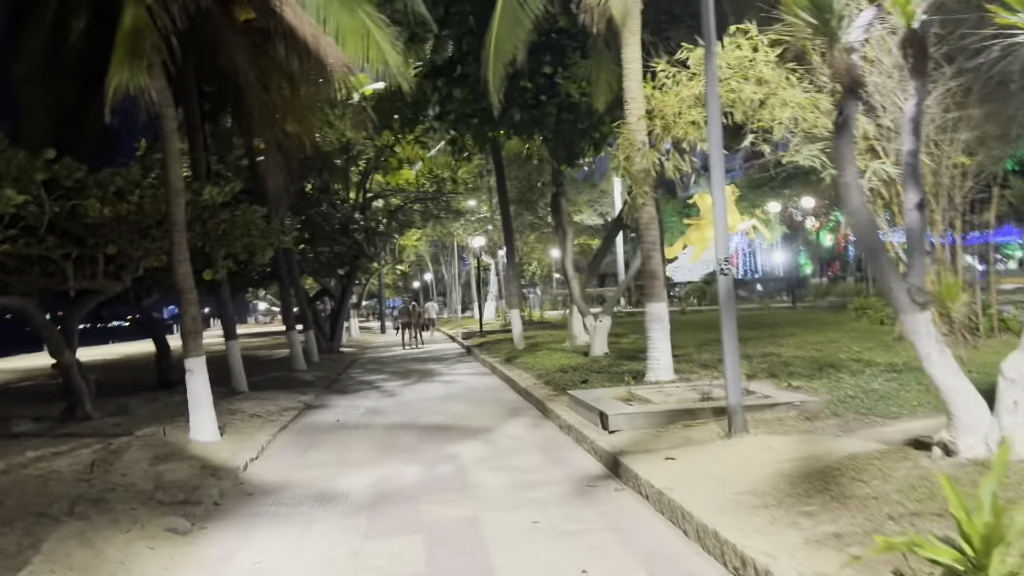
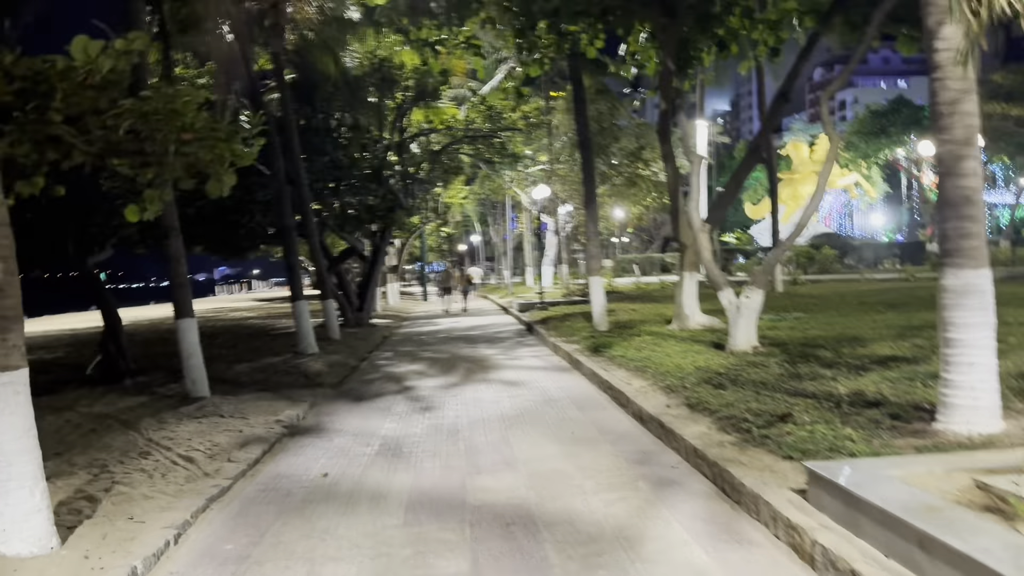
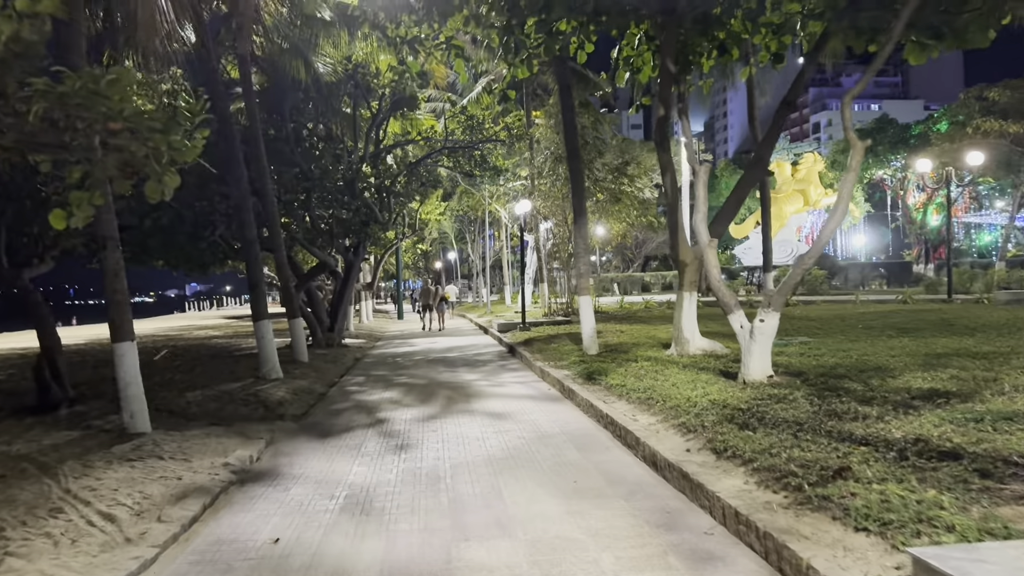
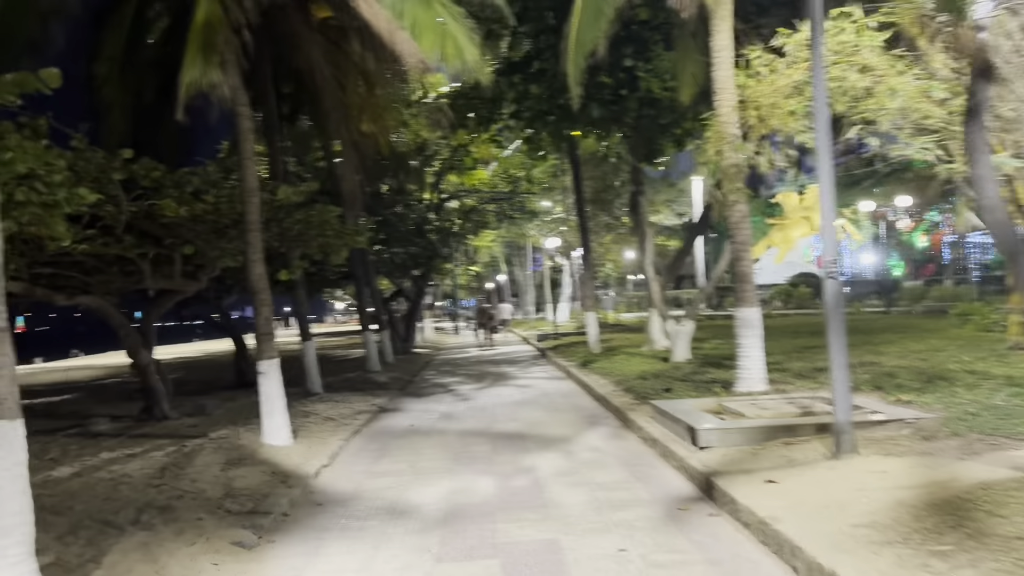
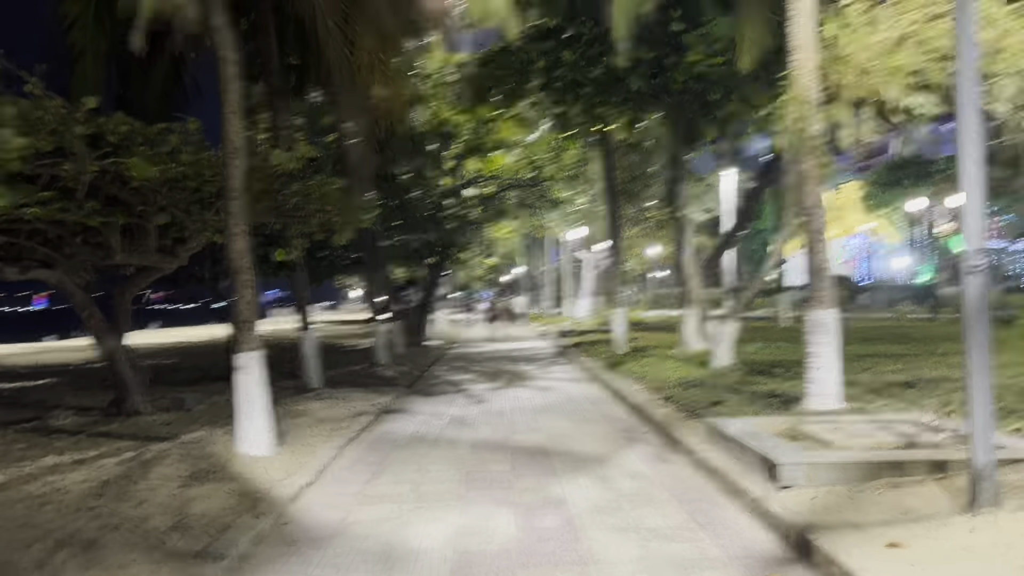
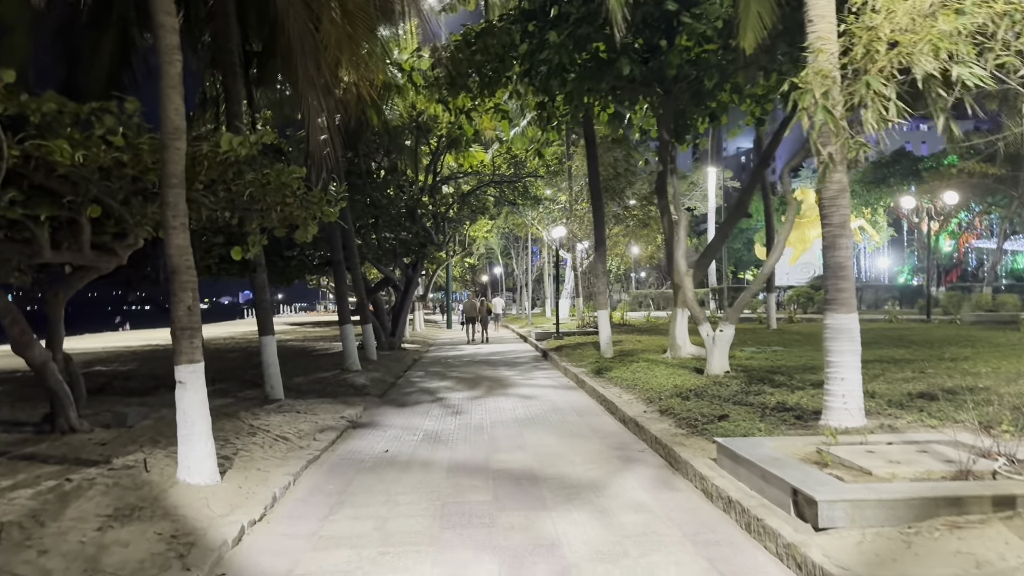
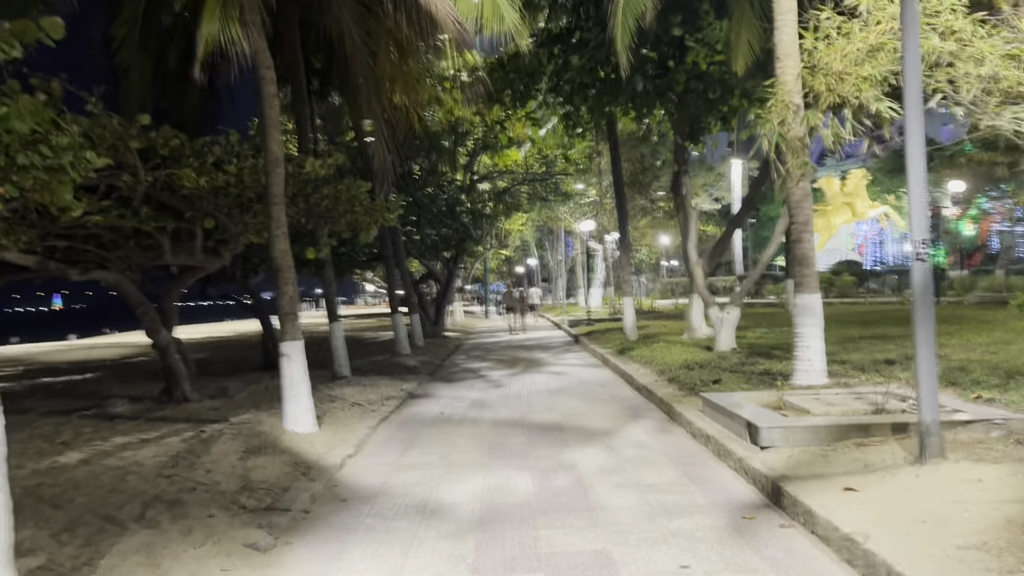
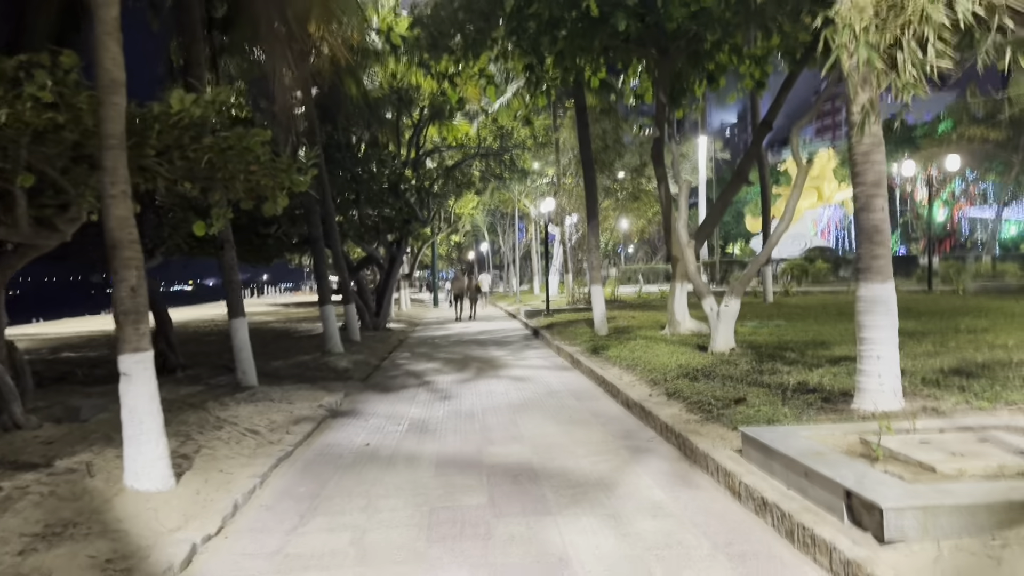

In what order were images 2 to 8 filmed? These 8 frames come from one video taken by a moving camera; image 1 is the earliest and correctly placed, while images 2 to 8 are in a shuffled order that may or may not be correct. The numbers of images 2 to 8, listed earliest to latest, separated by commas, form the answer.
4, 7, 5, 6, 8, 2, 3
